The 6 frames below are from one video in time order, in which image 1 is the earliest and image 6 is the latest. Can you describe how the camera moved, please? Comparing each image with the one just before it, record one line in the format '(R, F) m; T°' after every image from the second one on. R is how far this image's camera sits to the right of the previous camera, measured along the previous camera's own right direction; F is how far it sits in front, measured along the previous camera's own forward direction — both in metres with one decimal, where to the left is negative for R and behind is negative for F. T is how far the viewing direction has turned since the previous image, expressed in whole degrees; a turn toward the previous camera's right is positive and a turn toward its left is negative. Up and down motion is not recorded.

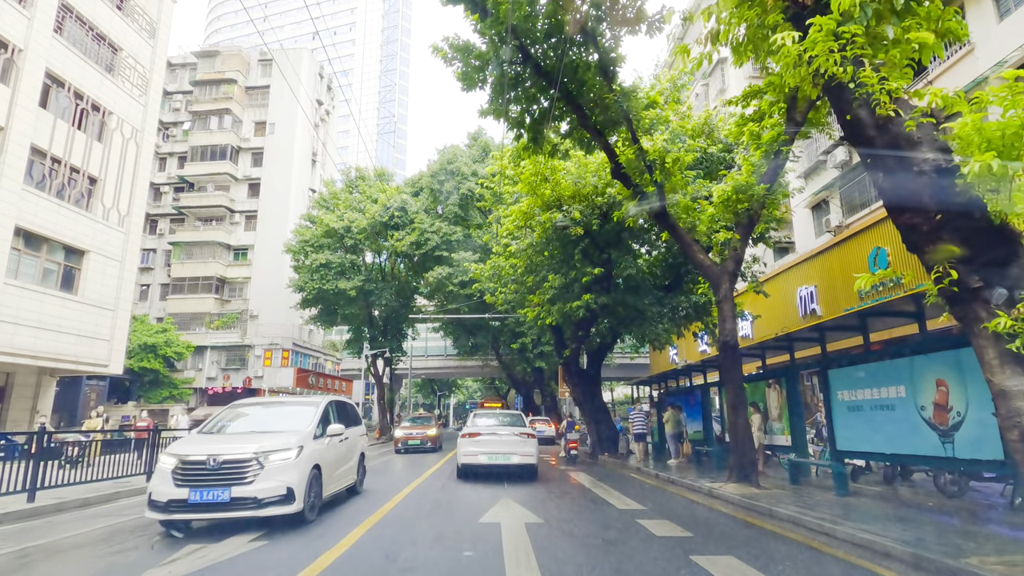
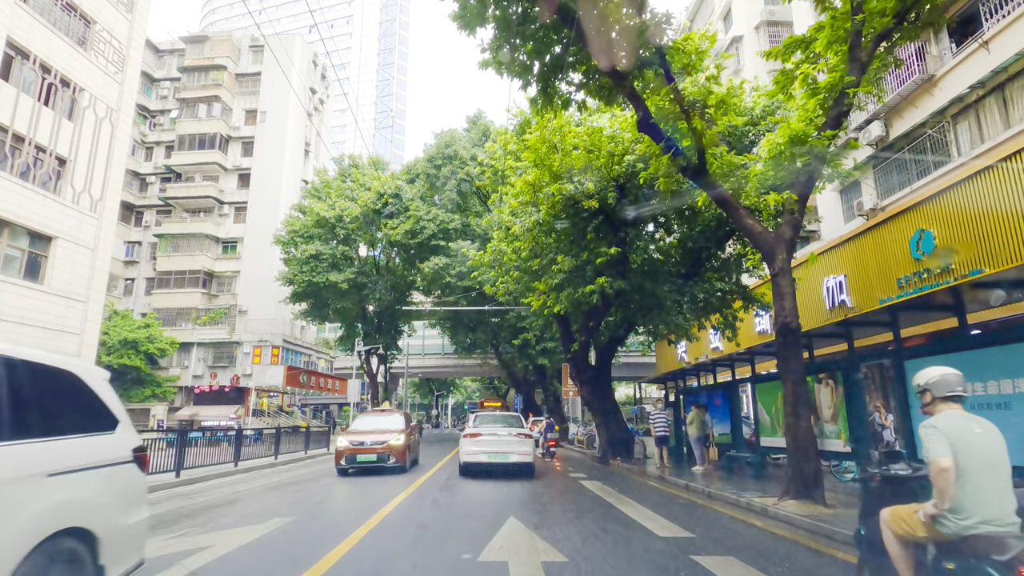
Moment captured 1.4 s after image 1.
(-0.1, +1.6) m; 0°
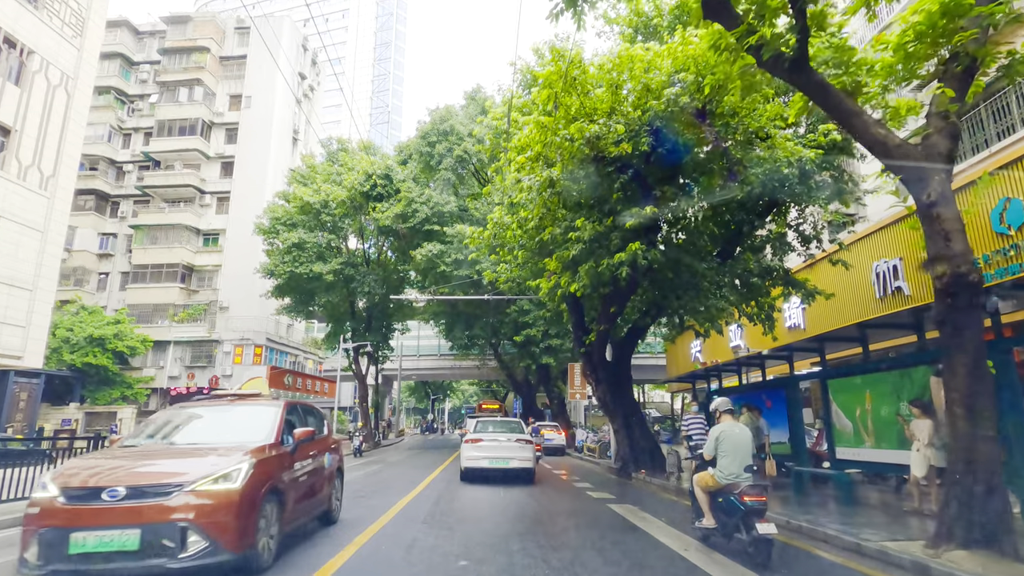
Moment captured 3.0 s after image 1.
(-0.2, +2.4) m; 0°
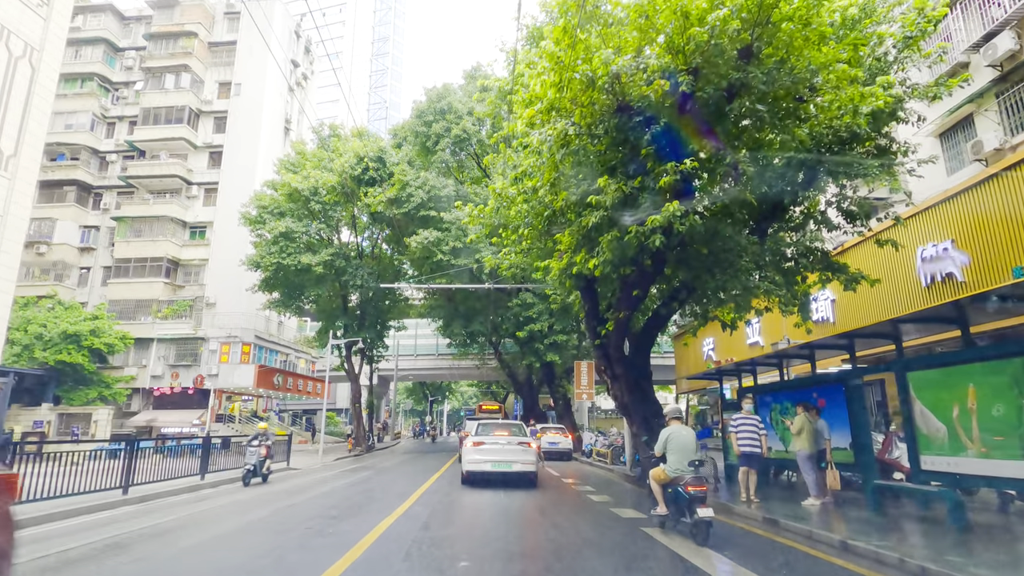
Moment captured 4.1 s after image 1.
(-0.1, +1.7) m; 0°
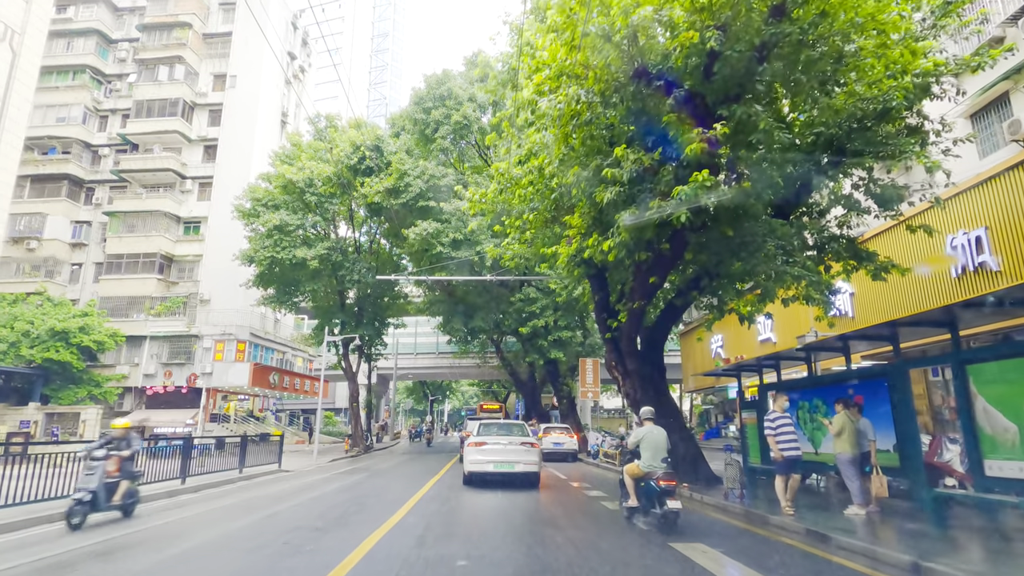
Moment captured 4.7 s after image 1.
(-0.1, +0.9) m; 0°
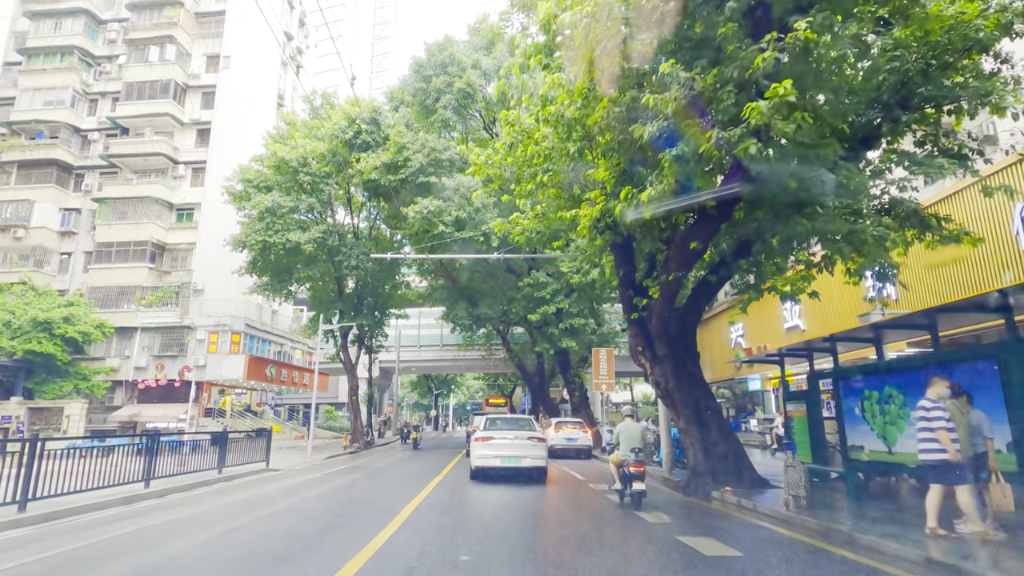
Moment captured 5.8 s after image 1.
(-0.1, +1.5) m; -1°
